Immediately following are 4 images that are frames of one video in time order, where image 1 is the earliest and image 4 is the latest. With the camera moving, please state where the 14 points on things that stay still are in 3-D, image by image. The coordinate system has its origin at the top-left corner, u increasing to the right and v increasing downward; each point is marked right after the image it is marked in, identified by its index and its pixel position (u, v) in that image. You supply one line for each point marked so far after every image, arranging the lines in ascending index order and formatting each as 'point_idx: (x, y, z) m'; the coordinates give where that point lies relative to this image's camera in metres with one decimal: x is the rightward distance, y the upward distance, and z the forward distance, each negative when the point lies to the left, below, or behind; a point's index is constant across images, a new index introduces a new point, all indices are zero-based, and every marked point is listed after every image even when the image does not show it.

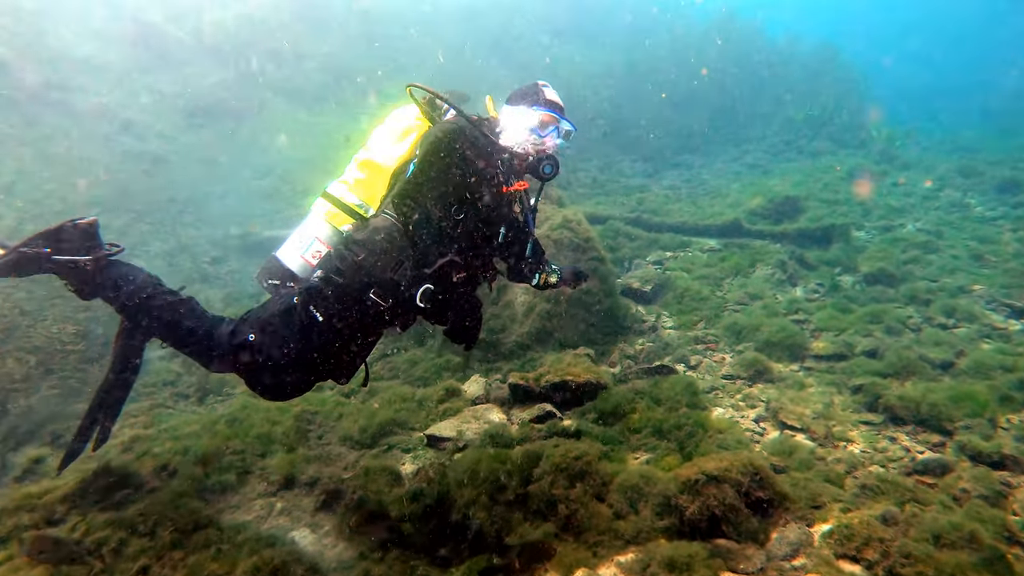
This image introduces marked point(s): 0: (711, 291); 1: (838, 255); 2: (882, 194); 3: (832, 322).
0: (+1.8, 0.0, +6.6) m
1: (+3.3, +0.3, +7.3) m
2: (+5.6, +1.4, +10.8) m
3: (+2.6, -0.3, +5.9) m
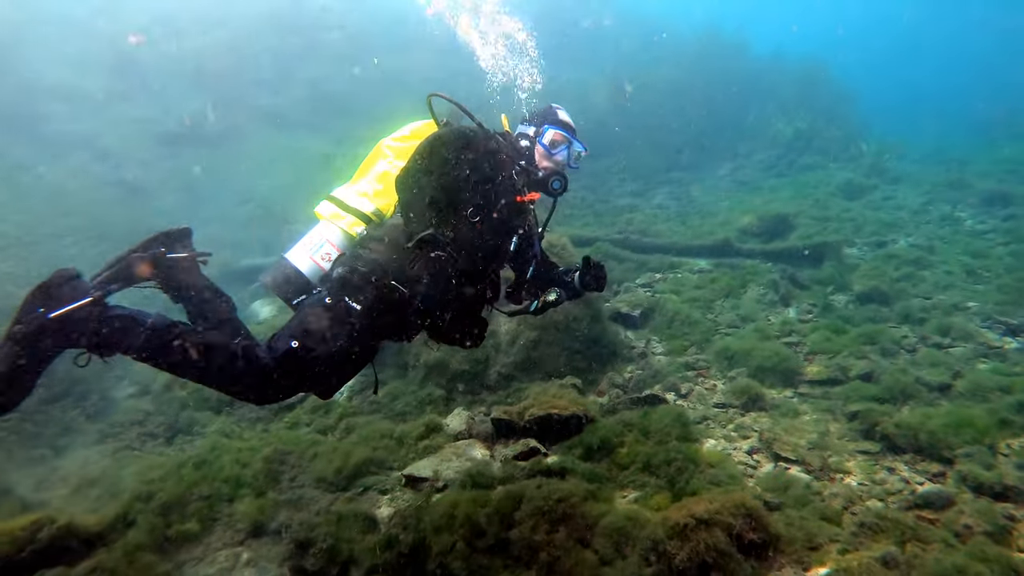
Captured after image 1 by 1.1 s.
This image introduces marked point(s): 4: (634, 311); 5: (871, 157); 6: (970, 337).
0: (+1.7, -0.2, +6.4) m
1: (+3.2, +0.1, +7.1) m
2: (+5.4, +1.2, +10.7) m
3: (+2.5, -0.4, +5.7) m
4: (+1.1, -0.2, +6.3) m
5: (+9.4, +3.4, +18.7) m
6: (+3.6, -0.4, +5.6) m
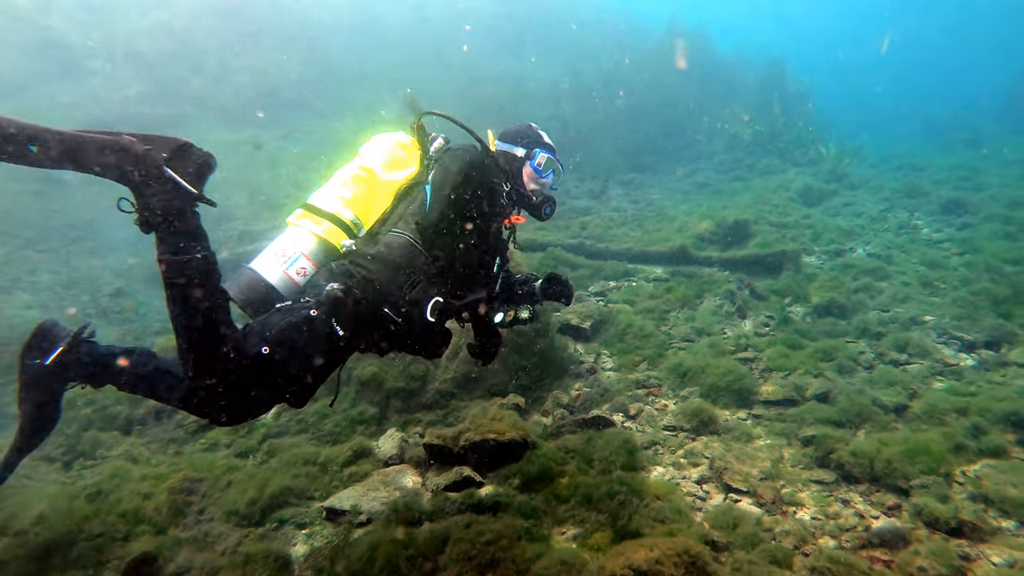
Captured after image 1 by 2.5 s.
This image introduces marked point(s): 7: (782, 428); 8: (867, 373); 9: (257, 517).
0: (+1.2, -0.3, +6.1) m
1: (+2.7, 0.0, +6.9) m
2: (+4.8, +1.1, +10.5) m
3: (+2.0, -0.5, +5.4) m
4: (+0.6, -0.3, +6.0) m
5: (+8.4, +3.4, +18.7) m
6: (+3.2, -0.5, +5.4) m
7: (+1.8, -0.9, +4.6) m
8: (+2.6, -0.6, +5.2) m
9: (-1.5, -1.3, +4.1) m
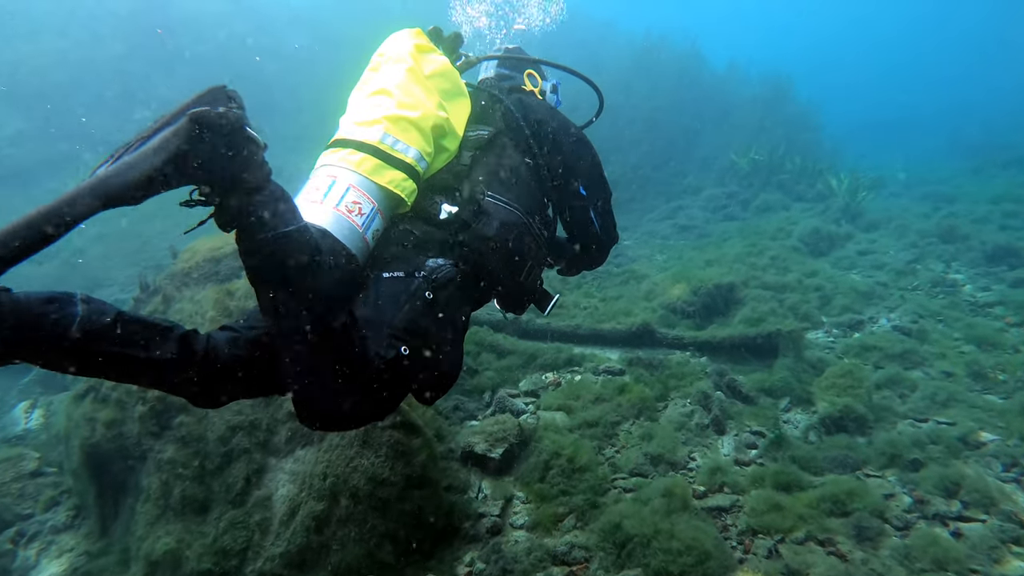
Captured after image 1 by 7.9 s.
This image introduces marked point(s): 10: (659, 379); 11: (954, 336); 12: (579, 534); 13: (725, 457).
0: (+0.5, -1.0, +4.4) m
1: (+2.0, -0.6, +5.2) m
2: (+4.2, +0.4, +8.8) m
3: (+1.3, -1.2, +3.7) m
4: (-0.1, -1.0, +4.3) m
5: (+8.0, +2.5, +16.9) m
6: (+2.5, -1.1, +3.7) m
7: (+1.0, -1.5, +2.9) m
8: (+1.9, -1.2, +3.5) m
9: (-2.2, -2.0, +2.4) m
10: (+1.1, -0.6, +5.2) m
11: (+3.8, -0.3, +6.0) m
12: (+0.4, -1.3, +3.7) m
13: (+1.3, -1.0, +4.2) m
